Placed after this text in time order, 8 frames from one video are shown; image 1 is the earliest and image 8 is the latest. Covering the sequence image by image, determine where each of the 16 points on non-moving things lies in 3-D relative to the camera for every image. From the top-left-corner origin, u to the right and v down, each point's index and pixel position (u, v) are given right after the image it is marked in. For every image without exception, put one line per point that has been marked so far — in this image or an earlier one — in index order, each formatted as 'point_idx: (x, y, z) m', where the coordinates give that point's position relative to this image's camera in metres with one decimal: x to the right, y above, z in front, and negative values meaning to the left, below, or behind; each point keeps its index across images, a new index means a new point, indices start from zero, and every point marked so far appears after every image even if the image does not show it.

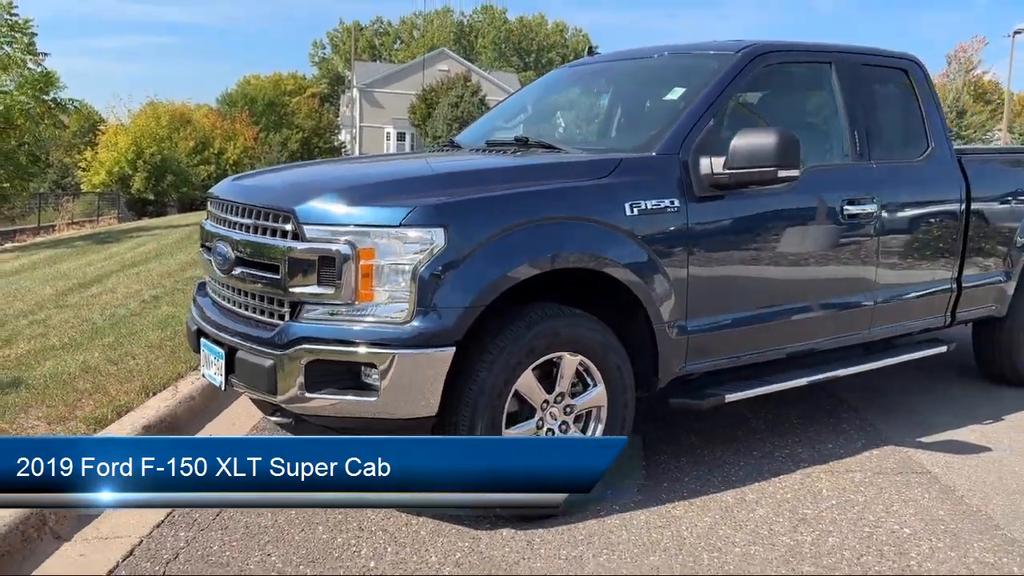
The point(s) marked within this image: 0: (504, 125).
0: (-0.1, +1.0, +5.0) m
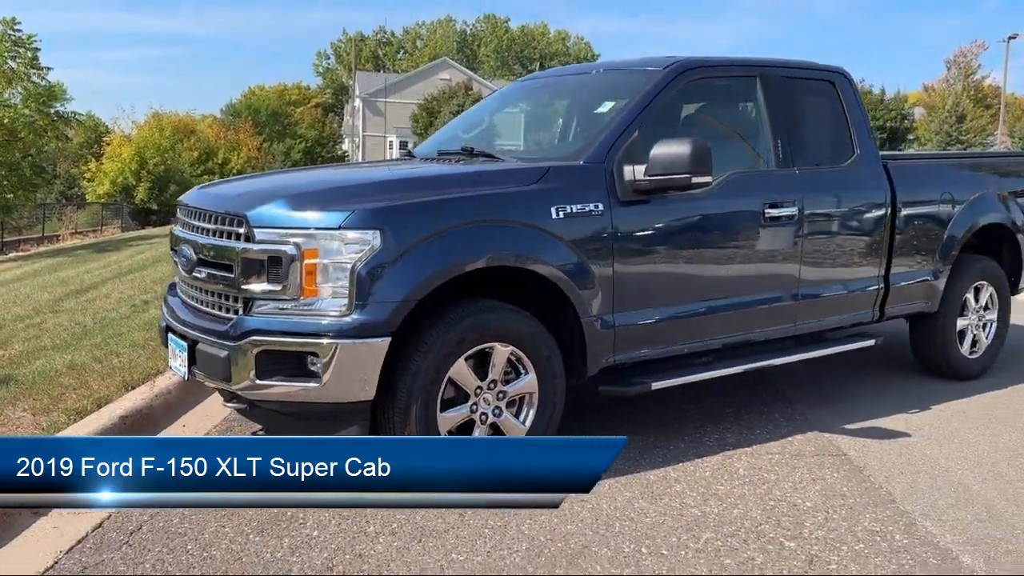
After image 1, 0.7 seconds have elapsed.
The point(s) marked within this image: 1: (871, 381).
0: (-0.3, +1.0, +5.4) m
1: (+2.5, -0.6, +5.9) m
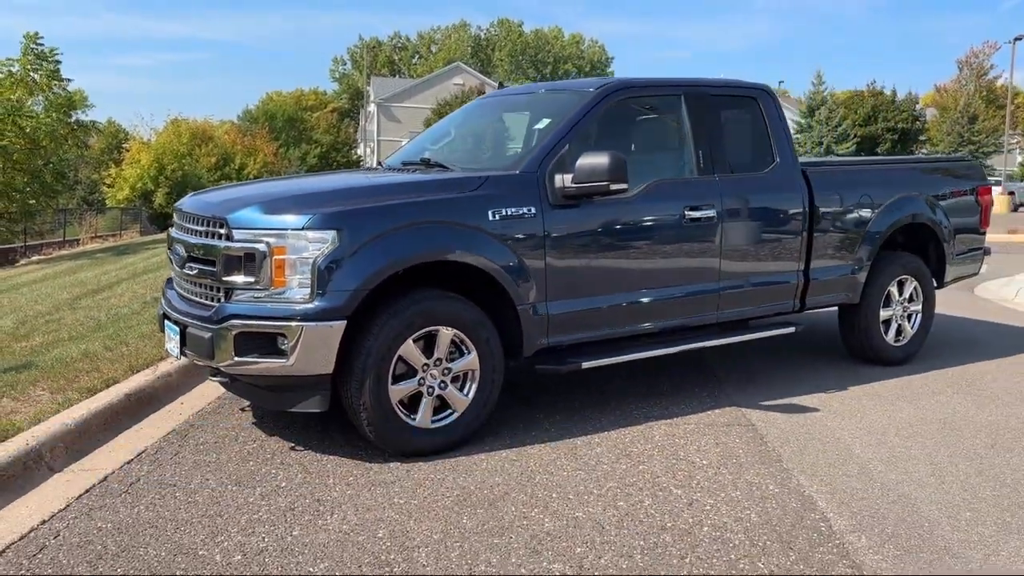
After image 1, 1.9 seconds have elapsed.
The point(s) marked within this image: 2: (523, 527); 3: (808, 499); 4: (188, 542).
0: (-0.6, +1.0, +6.1) m
1: (+2.2, -0.6, +6.5) m
2: (+0.1, -1.0, +3.7) m
3: (+1.4, -1.0, +4.0) m
4: (-1.4, -1.1, +3.6) m
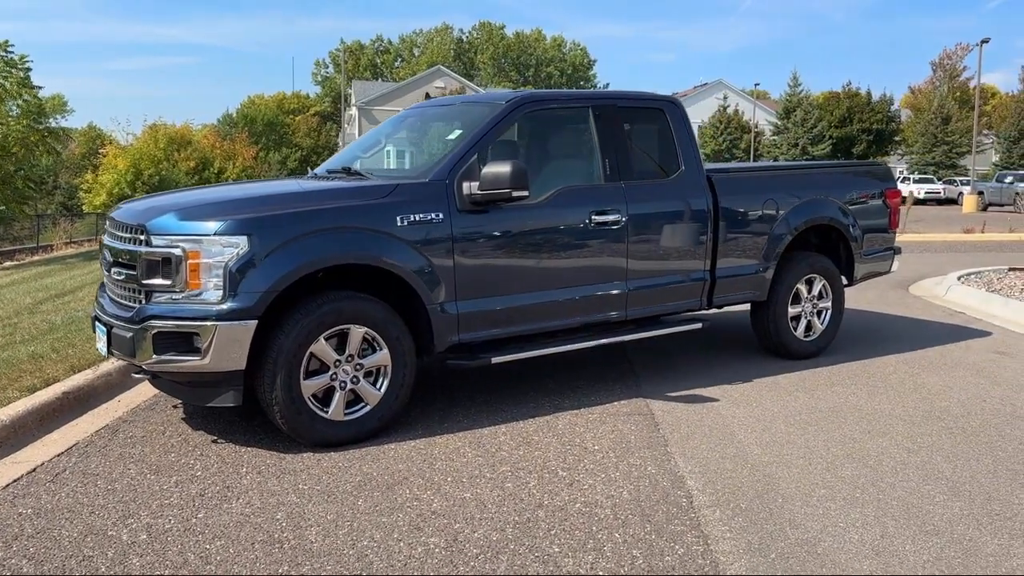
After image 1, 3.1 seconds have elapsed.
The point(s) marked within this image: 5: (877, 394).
0: (-1.2, +1.0, +6.4) m
1: (+1.6, -0.6, +6.9) m
2: (-0.5, -1.0, +4.0) m
3: (+0.8, -1.0, +4.3) m
4: (-1.9, -1.1, +3.9) m
5: (+2.6, -0.8, +6.0) m
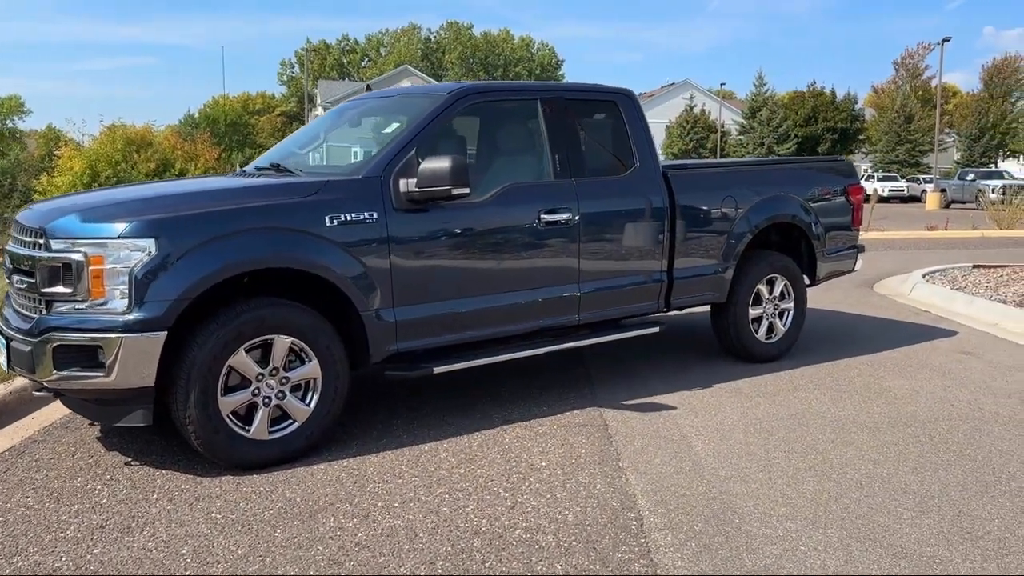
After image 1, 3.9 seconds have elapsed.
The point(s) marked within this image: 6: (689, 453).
0: (-1.6, +1.0, +6.0) m
1: (+1.3, -0.6, +6.5) m
2: (-0.8, -1.1, +3.6) m
3: (+0.6, -1.0, +4.0) m
4: (-2.2, -1.1, +3.5) m
5: (+2.2, -0.8, +5.7) m
6: (+1.0, -0.9, +4.6) m
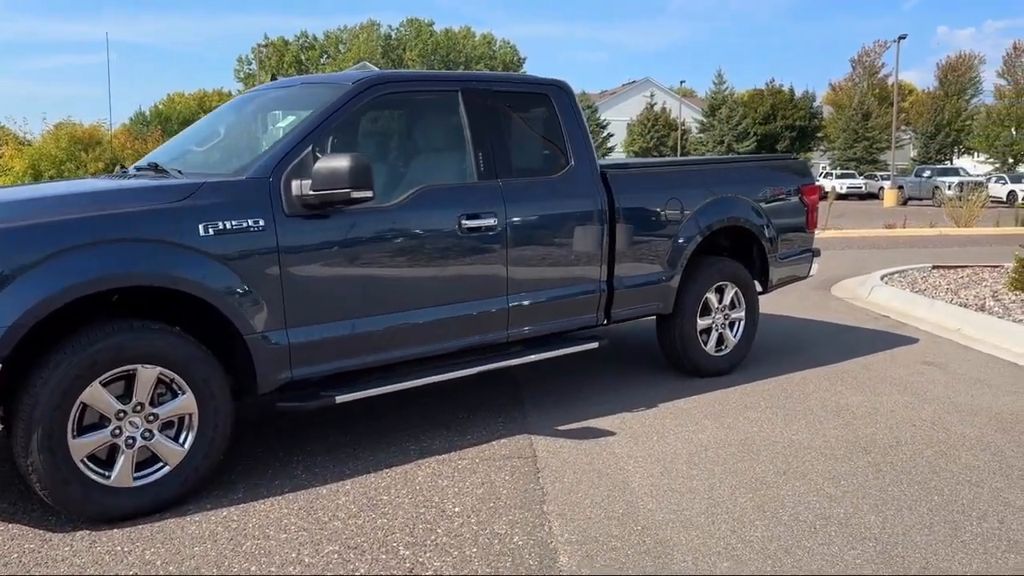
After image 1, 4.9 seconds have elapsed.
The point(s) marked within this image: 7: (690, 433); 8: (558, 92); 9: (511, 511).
0: (-2.1, +0.9, +5.3) m
1: (+0.7, -0.7, +6.0) m
2: (-1.1, -1.2, +3.0) m
3: (+0.2, -1.1, +3.4) m
4: (-2.6, -1.2, +2.8) m
5: (+1.8, -0.8, +5.2) m
6: (+0.5, -1.0, +4.1) m
7: (+1.0, -0.9, +5.0) m
8: (+0.3, +1.3, +5.5) m
9: (0.0, -1.0, +3.9) m
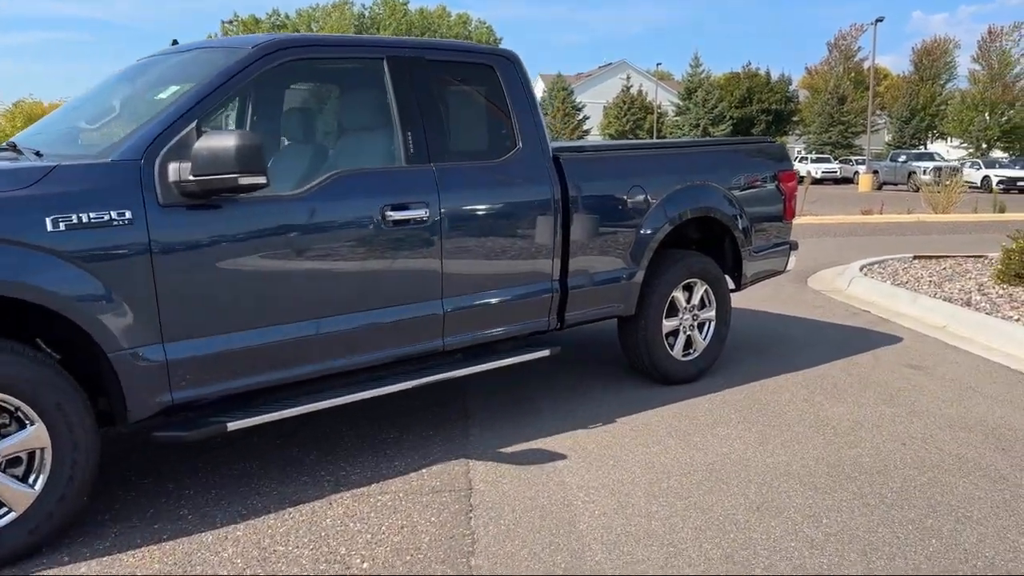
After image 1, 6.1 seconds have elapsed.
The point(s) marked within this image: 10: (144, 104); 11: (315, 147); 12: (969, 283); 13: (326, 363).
0: (-2.4, +0.9, +4.6) m
1: (+0.4, -0.7, +5.4) m
2: (-1.4, -1.2, +2.3) m
3: (-0.1, -1.1, +2.8) m
4: (-2.8, -1.3, +2.1) m
5: (+1.4, -0.8, +4.6) m
6: (+0.2, -1.0, +3.4) m
7: (+0.7, -0.9, +4.3) m
8: (0.0, +1.3, +4.8) m
9: (-0.3, -1.0, +3.2) m
10: (-1.7, +0.9, +4.0) m
11: (-0.9, +0.7, +4.0) m
12: (+4.8, +0.1, +8.9) m
13: (-0.9, -0.4, +4.0) m
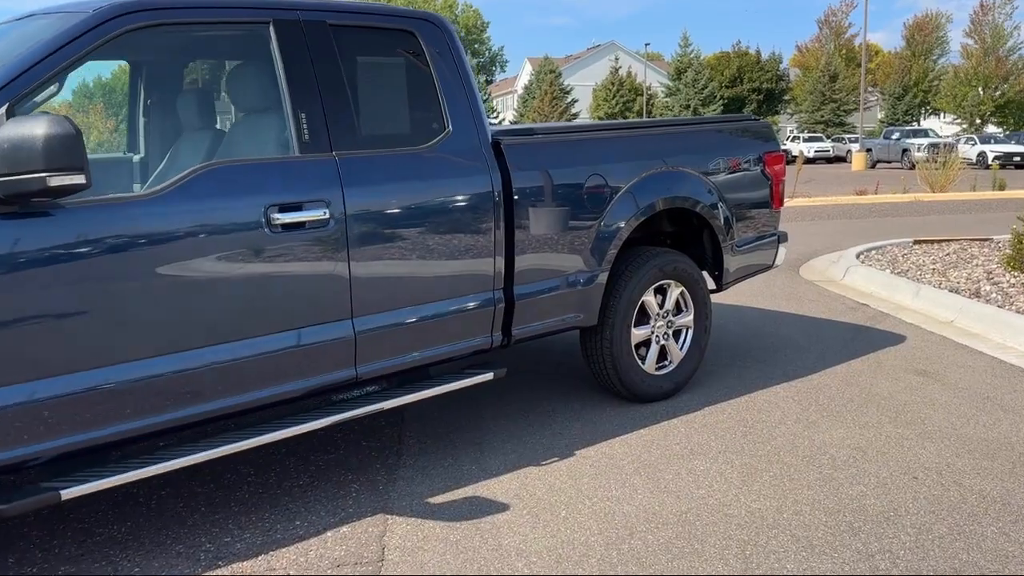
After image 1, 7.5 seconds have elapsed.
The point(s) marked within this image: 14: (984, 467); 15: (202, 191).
0: (-2.8, +0.8, +3.8) m
1: (+0.1, -0.7, +4.6) m
2: (-1.7, -1.3, +1.5) m
3: (-0.4, -1.2, +2.0) m
4: (-3.1, -1.4, +1.3) m
5: (+1.1, -0.9, +3.9) m
6: (-0.1, -1.1, +2.7) m
7: (+0.4, -0.9, +3.6) m
8: (-0.4, +1.2, +4.0) m
9: (-0.6, -1.1, +2.4) m
10: (-2.0, +0.8, +3.2) m
11: (-1.3, +0.6, +3.2) m
12: (+4.5, +0.2, +8.2) m
13: (-1.2, -0.5, +3.2) m
14: (+2.2, -0.8, +3.9) m
15: (-1.1, +0.4, +3.2) m
